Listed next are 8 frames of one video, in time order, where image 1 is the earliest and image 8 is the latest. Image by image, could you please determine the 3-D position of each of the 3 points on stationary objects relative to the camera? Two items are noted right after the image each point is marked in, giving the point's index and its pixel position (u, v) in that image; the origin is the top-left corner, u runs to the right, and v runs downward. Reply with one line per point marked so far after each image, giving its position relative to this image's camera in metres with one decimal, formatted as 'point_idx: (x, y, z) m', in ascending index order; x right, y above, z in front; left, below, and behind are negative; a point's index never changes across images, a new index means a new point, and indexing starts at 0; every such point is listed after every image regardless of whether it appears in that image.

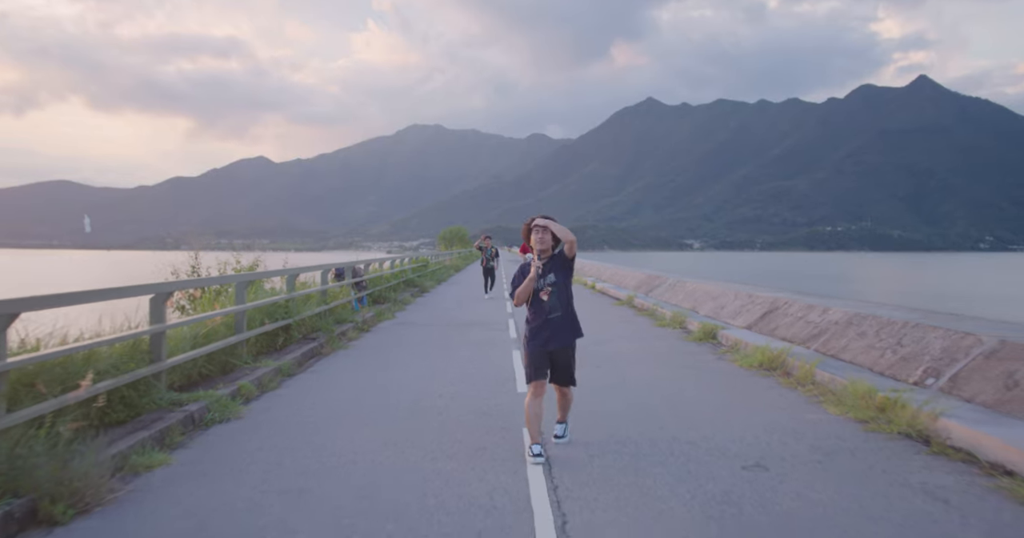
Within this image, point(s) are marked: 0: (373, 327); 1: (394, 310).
0: (-3.2, -1.0, +15.9) m
1: (-3.4, -0.9, +19.3) m
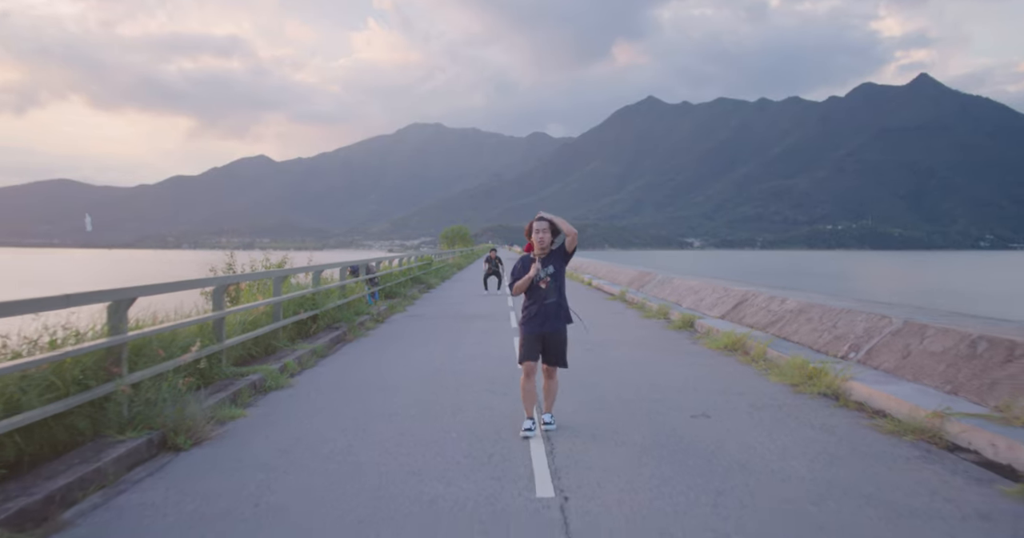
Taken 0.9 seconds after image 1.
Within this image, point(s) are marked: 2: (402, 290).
0: (-2.8, -1.0, +14.8) m
1: (-3.0, -0.9, +18.2) m
2: (-3.3, -0.6, +20.3) m
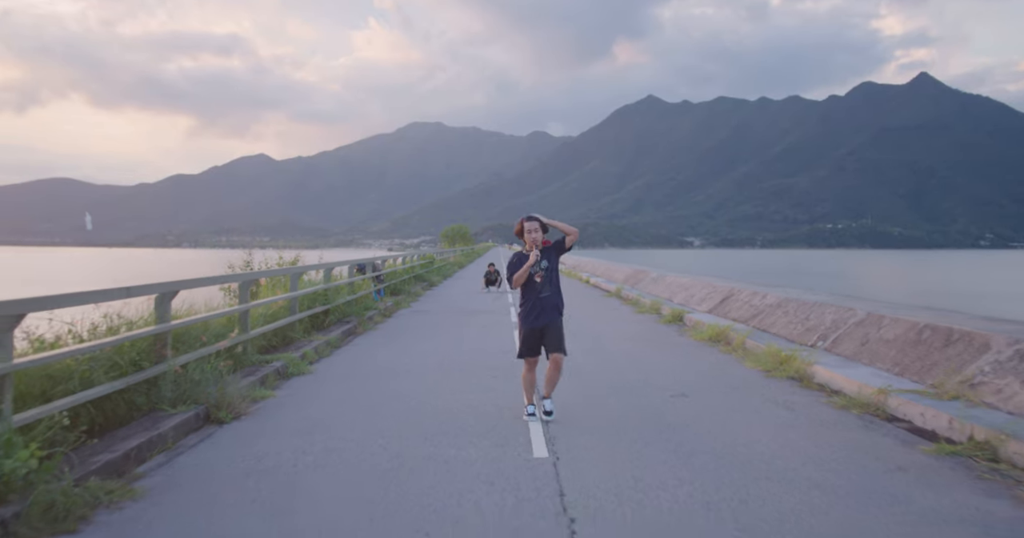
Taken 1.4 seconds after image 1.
0: (-2.9, -1.0, +15.1) m
1: (-3.1, -0.9, +18.5) m
2: (-3.4, -0.5, +20.6) m
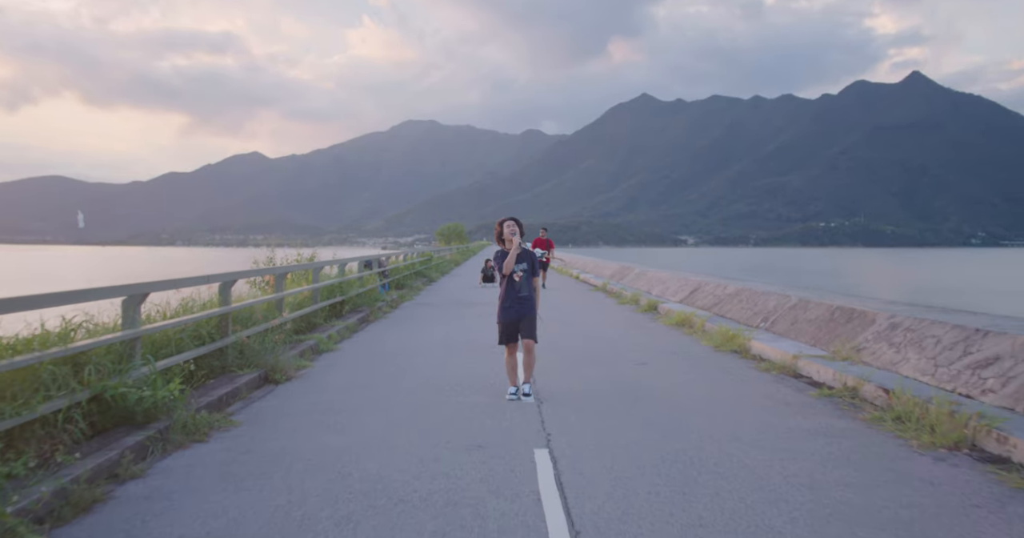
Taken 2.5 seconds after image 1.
0: (-3.0, -0.9, +15.9) m
1: (-3.2, -0.8, +19.3) m
2: (-3.6, -0.4, +21.4) m
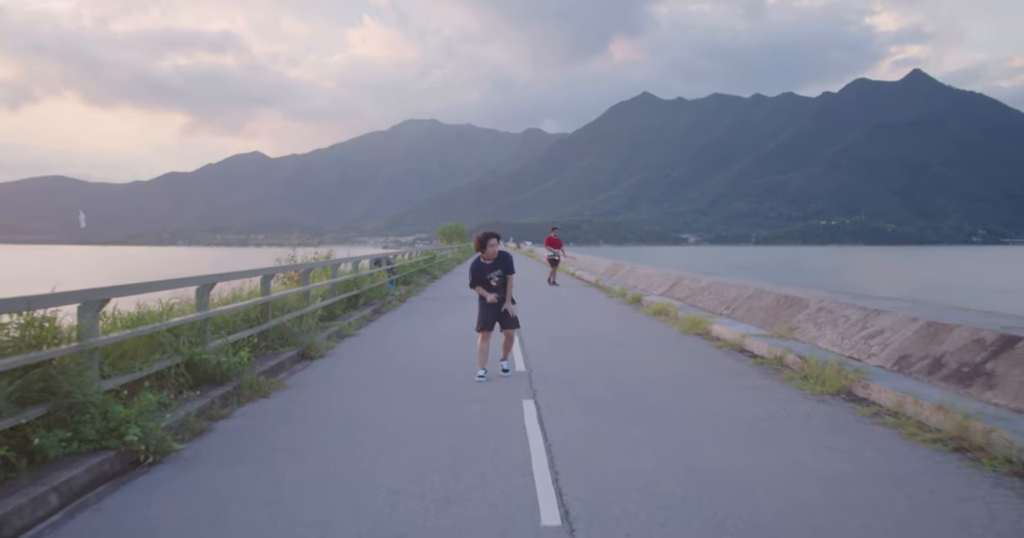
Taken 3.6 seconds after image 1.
0: (-3.0, -0.9, +16.8) m
1: (-3.2, -0.7, +20.1) m
2: (-3.6, -0.4, +22.2) m
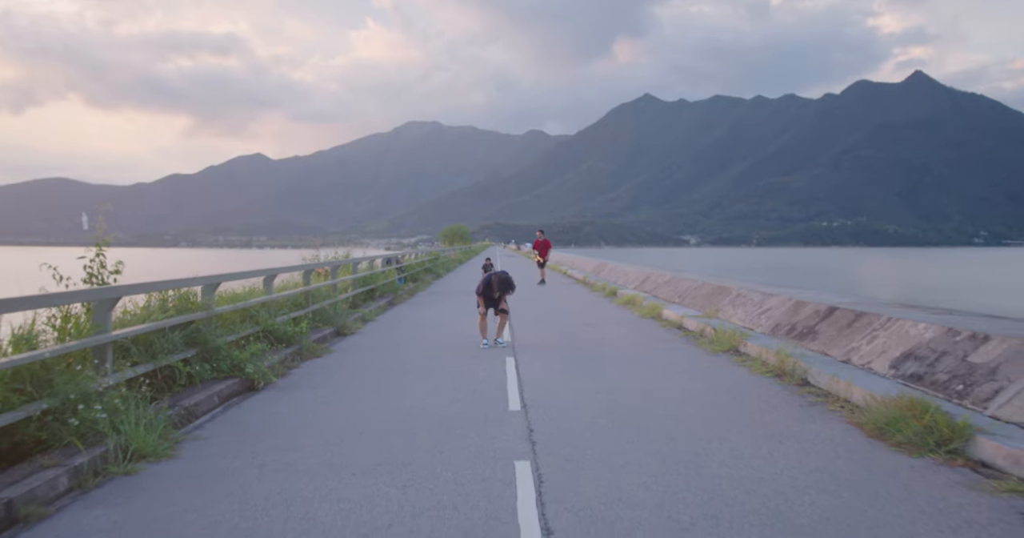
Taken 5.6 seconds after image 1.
0: (-3.1, -0.9, +18.1) m
1: (-3.3, -0.7, +21.5) m
2: (-3.6, -0.4, +23.5) m
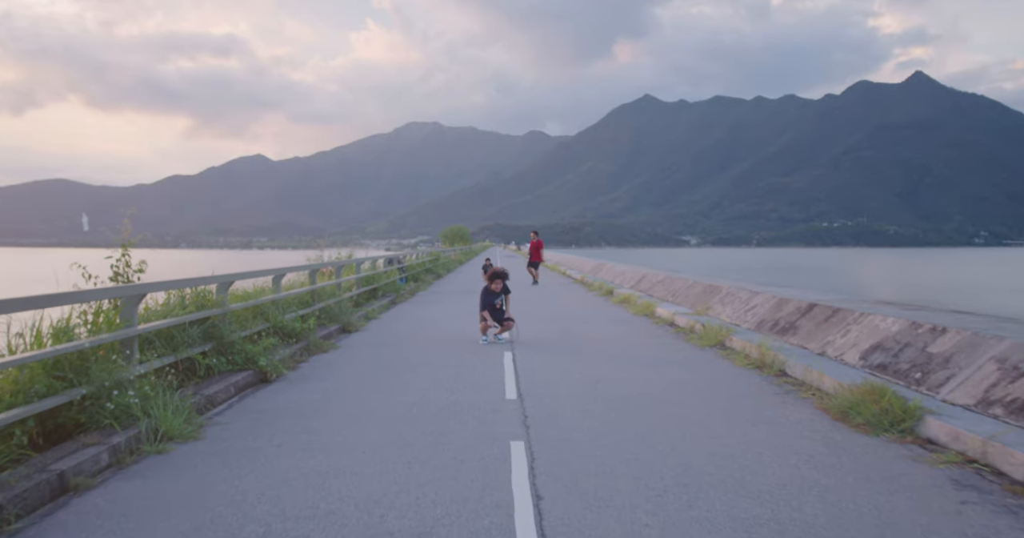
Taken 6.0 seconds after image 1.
0: (-2.8, -1.0, +16.4) m
1: (-3.0, -0.9, +19.8) m
2: (-3.3, -0.5, +21.9) m
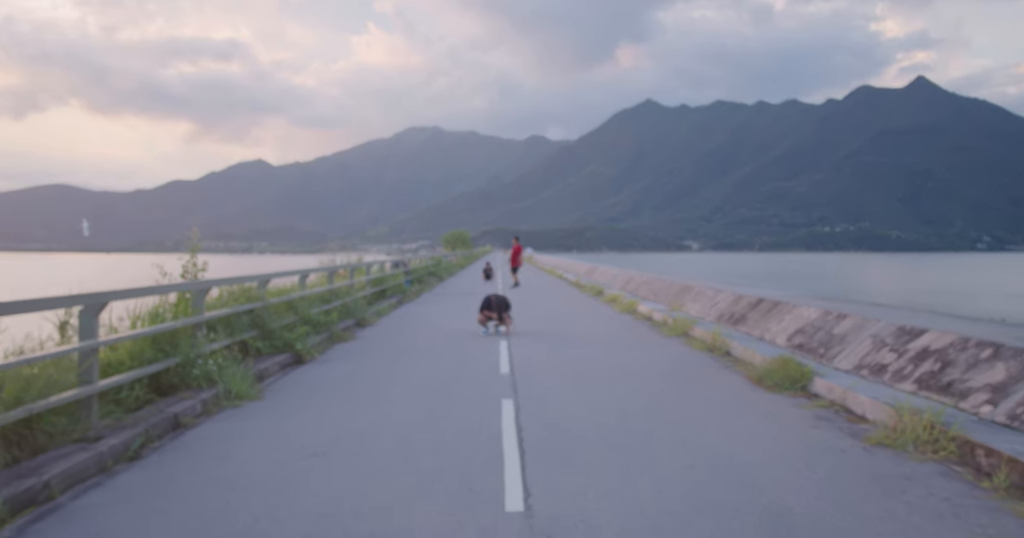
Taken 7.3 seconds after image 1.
0: (-3.0, -1.0, +17.7) m
1: (-3.2, -0.9, +21.1) m
2: (-3.5, -0.6, +23.1) m
